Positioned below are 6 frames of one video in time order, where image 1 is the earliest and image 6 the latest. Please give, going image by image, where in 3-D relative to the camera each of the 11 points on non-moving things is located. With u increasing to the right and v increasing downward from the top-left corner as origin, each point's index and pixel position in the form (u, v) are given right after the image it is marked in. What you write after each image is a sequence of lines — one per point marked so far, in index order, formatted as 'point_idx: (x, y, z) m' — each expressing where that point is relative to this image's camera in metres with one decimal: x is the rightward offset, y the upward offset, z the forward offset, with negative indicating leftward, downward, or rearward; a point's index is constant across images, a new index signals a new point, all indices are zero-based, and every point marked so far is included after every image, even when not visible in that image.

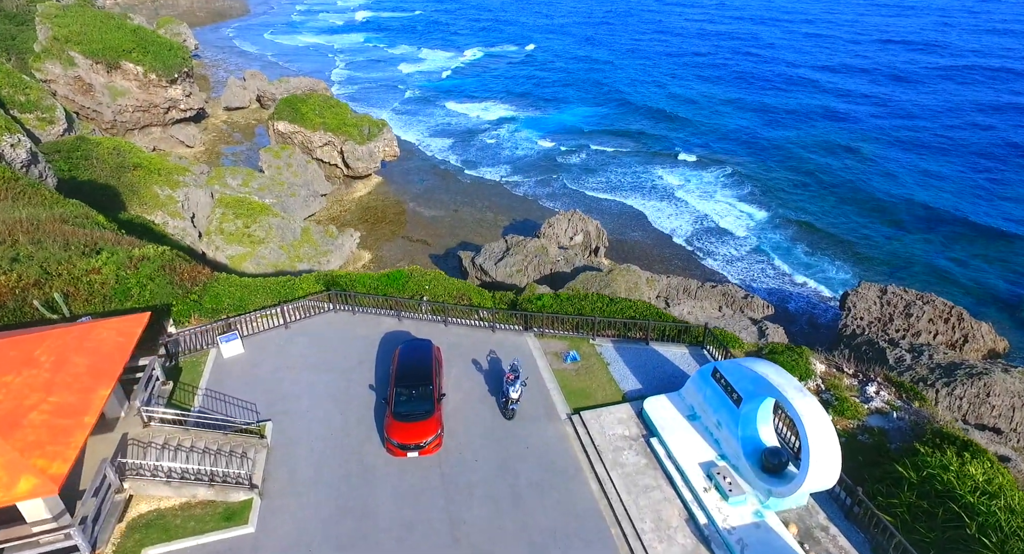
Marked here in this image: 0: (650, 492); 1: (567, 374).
0: (+3.8, -6.0, +15.3) m
1: (+2.1, -3.5, +19.7) m
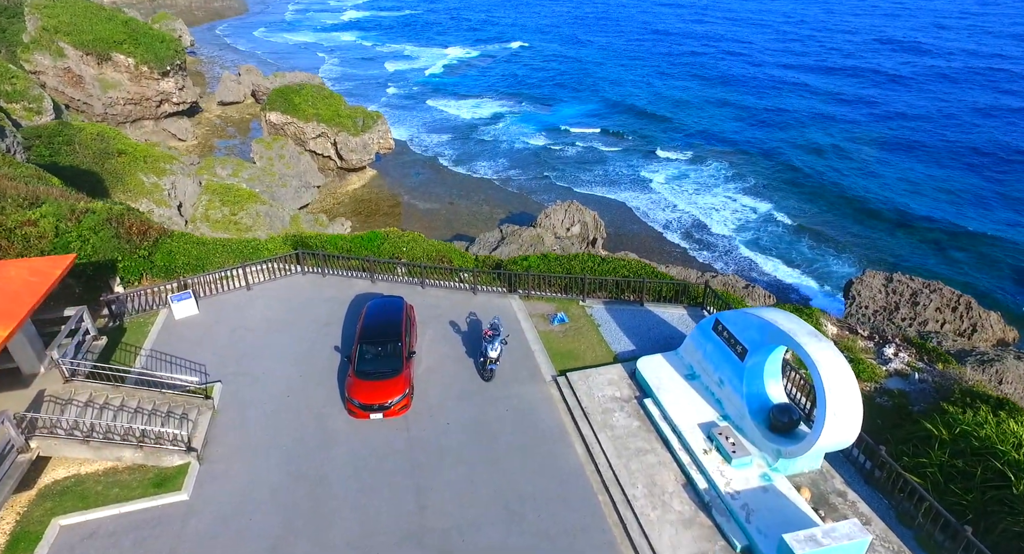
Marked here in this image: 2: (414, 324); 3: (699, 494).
0: (+3.2, -4.4, +13.5) m
1: (+1.4, -2.0, +18.0) m
2: (-3.2, -1.5, +17.3) m
3: (+4.3, -5.0, +12.4) m
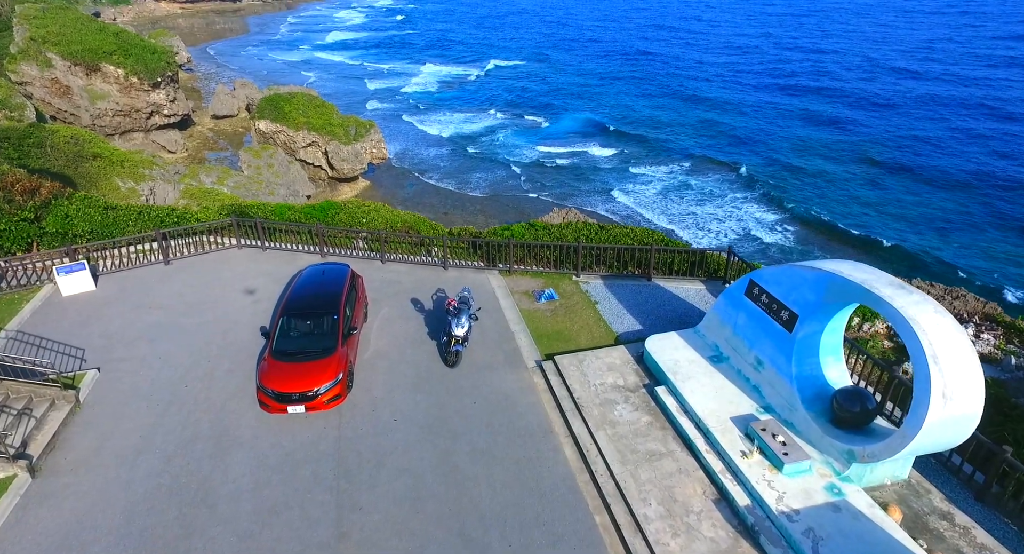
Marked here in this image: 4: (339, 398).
0: (+2.6, -3.3, +9.8) m
1: (+0.8, -1.0, +14.4) m
2: (-3.8, -0.5, +13.7) m
3: (+3.7, -3.8, +8.7) m
4: (-3.6, -2.5, +11.2) m
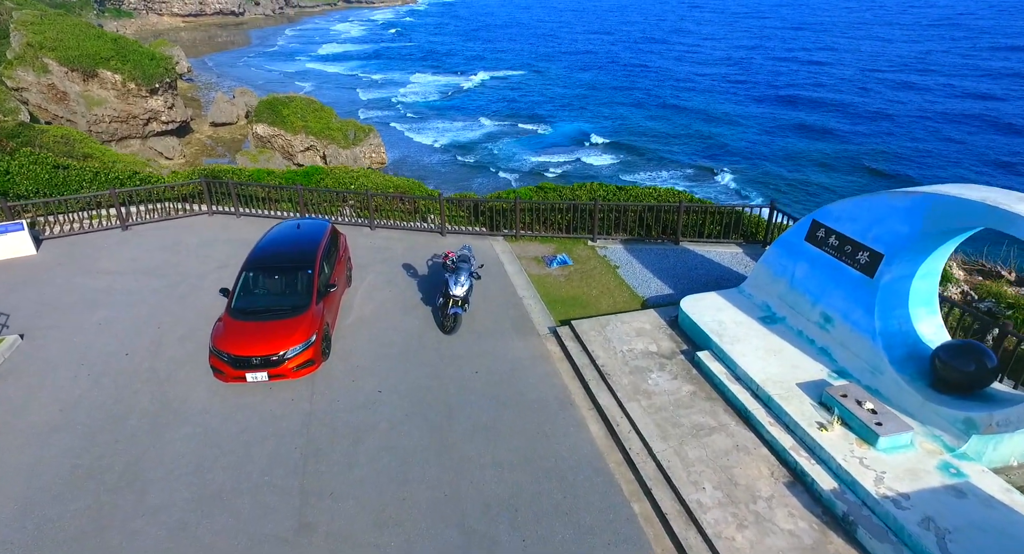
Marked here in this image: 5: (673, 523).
0: (+2.7, -2.3, +7.8) m
1: (+0.9, -0.1, +12.4) m
2: (-3.7, +0.4, +11.7) m
3: (+3.8, -2.7, +6.6) m
4: (-3.4, -1.5, +9.1) m
5: (+2.0, -3.0, +6.7) m
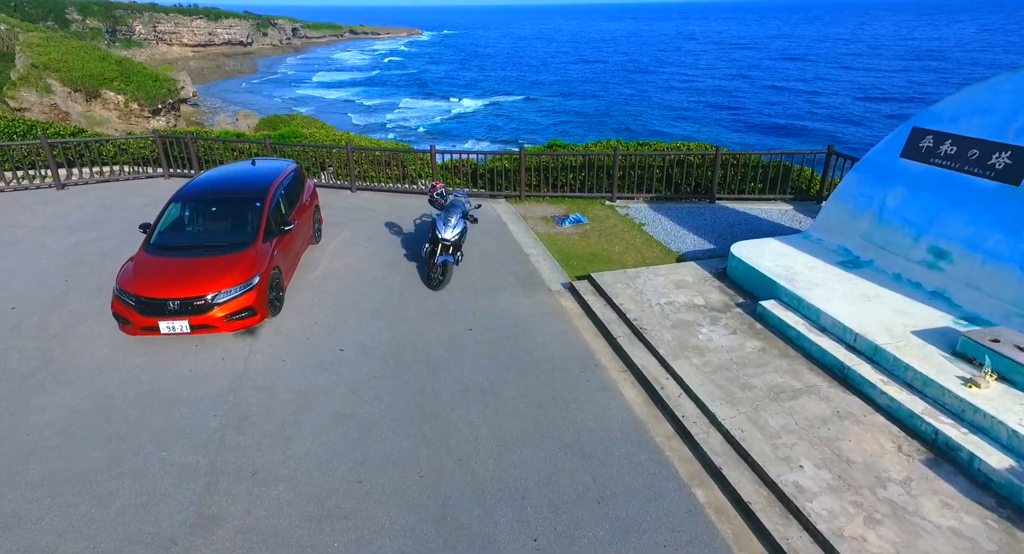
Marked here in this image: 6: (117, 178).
0: (+2.8, -1.3, +5.5) m
1: (+1.0, +0.7, +10.2) m
2: (-3.6, +1.2, +9.6) m
3: (+3.9, -1.7, +4.3) m
4: (-3.3, -0.5, +6.9) m
5: (+2.0, -1.9, +4.4) m
6: (-9.3, +2.4, +13.1) m
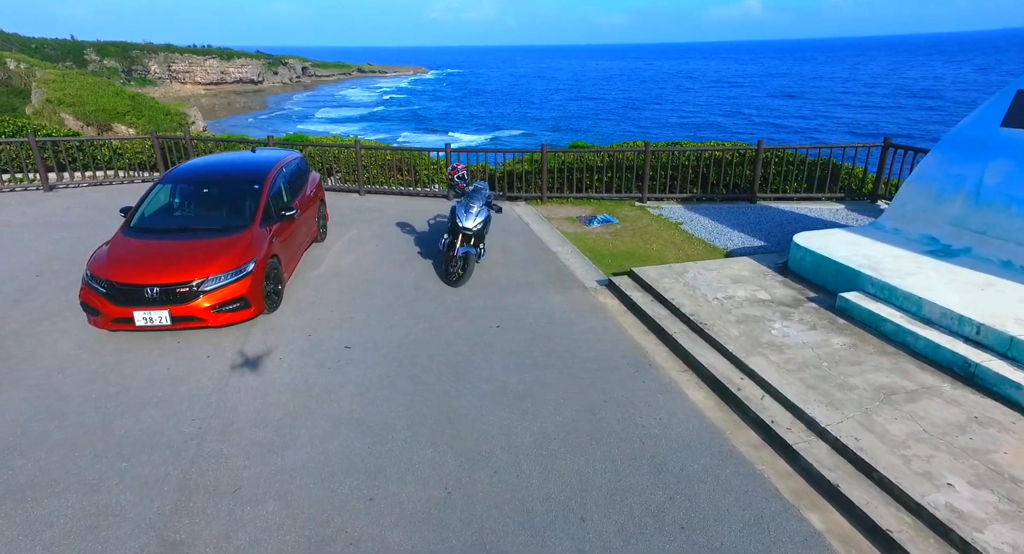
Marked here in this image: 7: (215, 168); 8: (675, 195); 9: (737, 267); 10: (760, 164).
0: (+3.2, -1.0, +4.4) m
1: (+1.4, +0.7, +9.3) m
2: (-3.2, +1.2, +8.7) m
3: (+4.3, -1.3, +3.2) m
4: (-2.9, -0.4, +5.9) m
5: (+2.4, -1.6, +3.3) m
6: (-8.8, +2.2, +12.3) m
7: (-4.1, +1.5, +7.5) m
8: (+3.2, +1.6, +10.8) m
9: (+3.0, +0.1, +7.3) m
10: (+4.8, +2.1, +10.6) m
